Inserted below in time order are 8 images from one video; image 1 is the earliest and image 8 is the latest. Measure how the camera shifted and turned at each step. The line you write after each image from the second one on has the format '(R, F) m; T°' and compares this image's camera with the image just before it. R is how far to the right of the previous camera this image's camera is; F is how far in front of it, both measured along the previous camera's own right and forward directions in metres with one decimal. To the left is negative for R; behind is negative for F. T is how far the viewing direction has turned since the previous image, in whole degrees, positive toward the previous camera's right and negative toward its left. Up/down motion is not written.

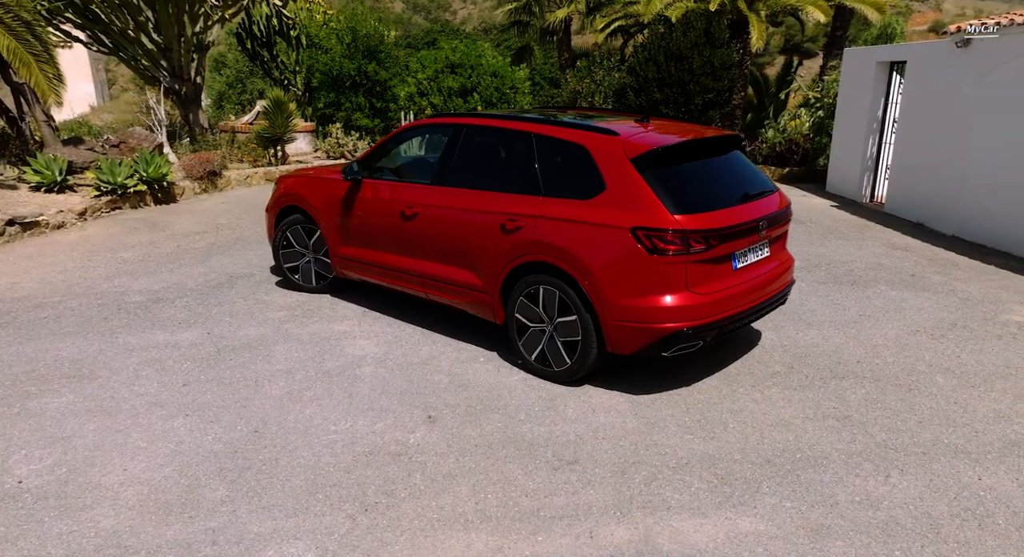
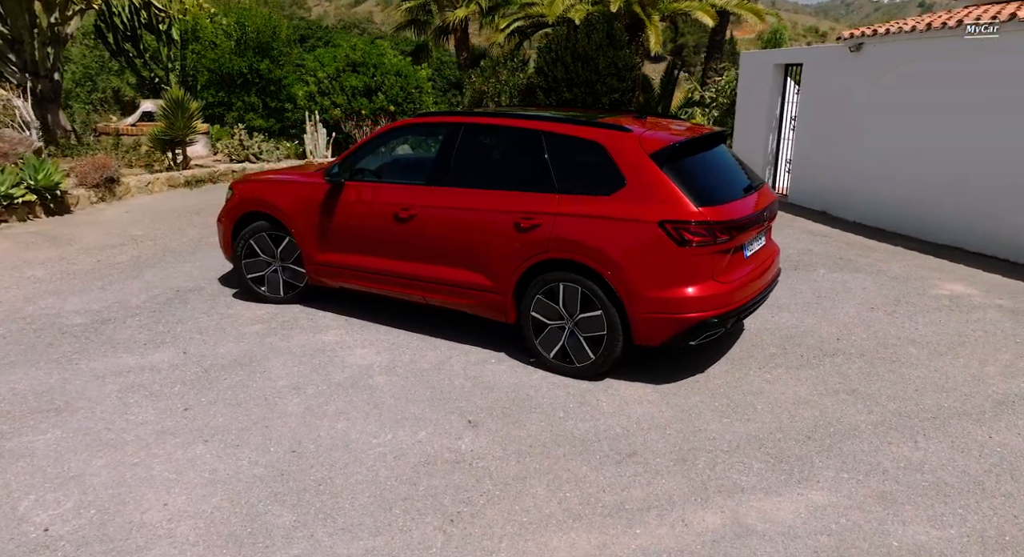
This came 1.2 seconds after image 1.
(-0.8, +0.1) m; +9°
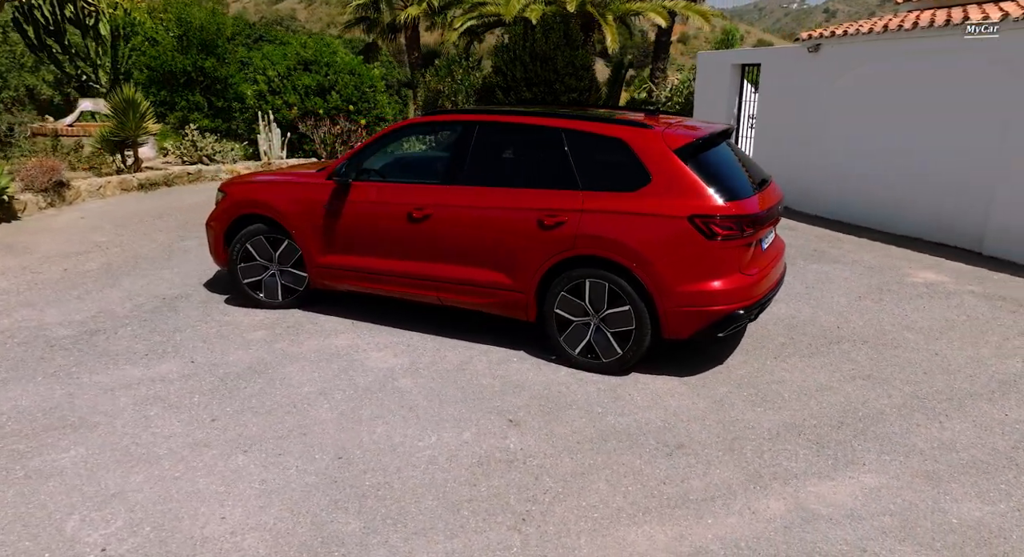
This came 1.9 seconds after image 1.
(-0.5, 0.0) m; +5°
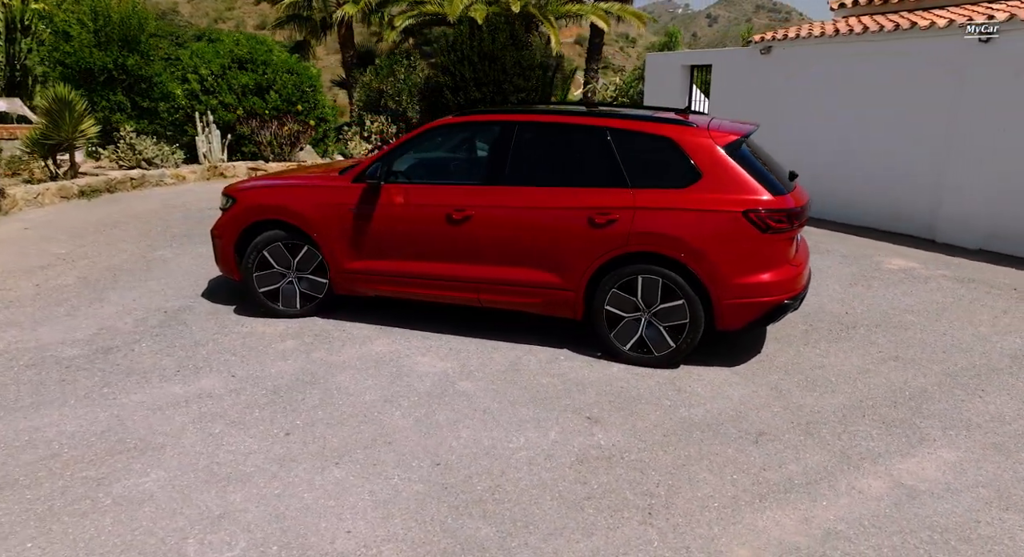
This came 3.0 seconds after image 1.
(-0.8, 0.0) m; +6°
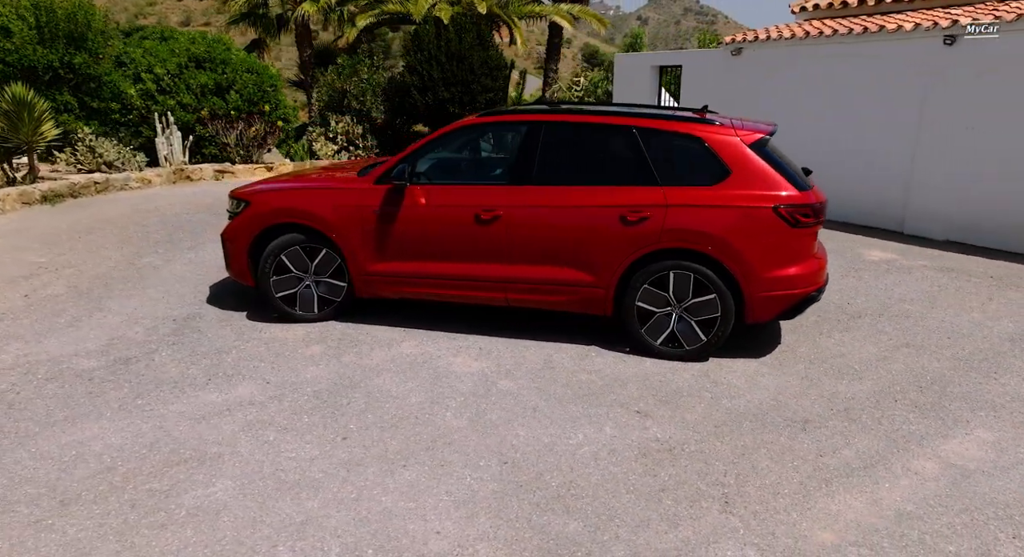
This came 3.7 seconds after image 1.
(-0.5, 0.0) m; +4°
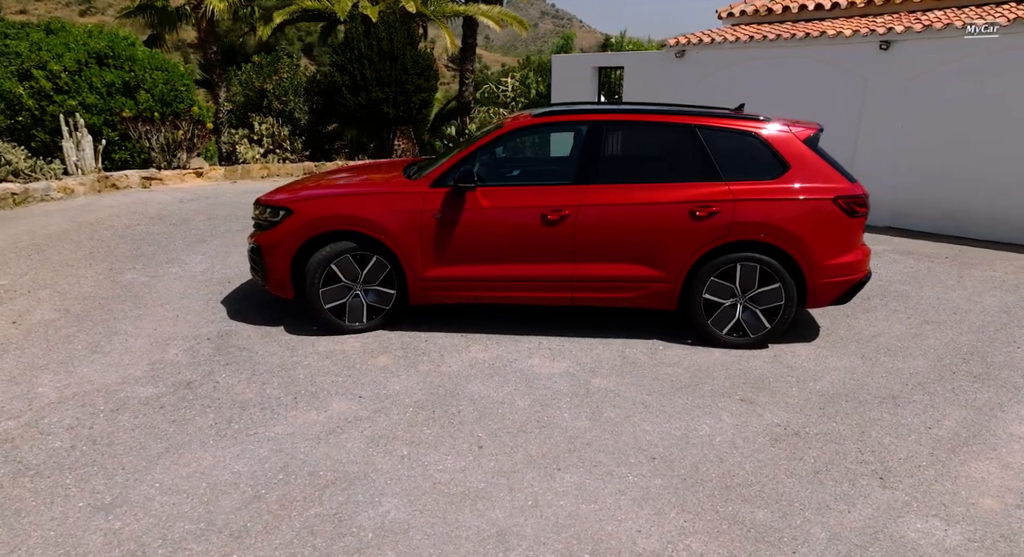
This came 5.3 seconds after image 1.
(-1.1, +0.1) m; +8°
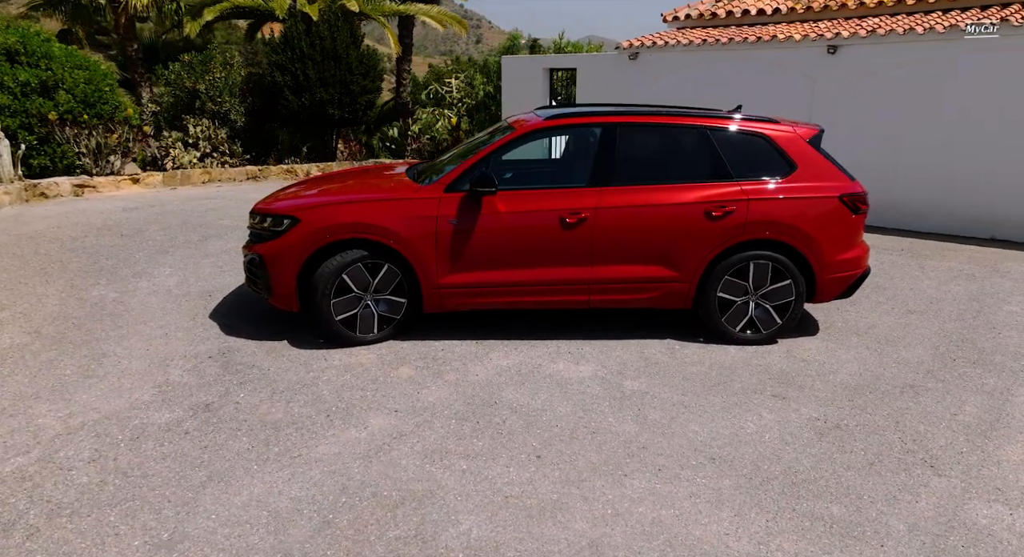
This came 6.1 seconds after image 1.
(-0.6, +0.1) m; +6°
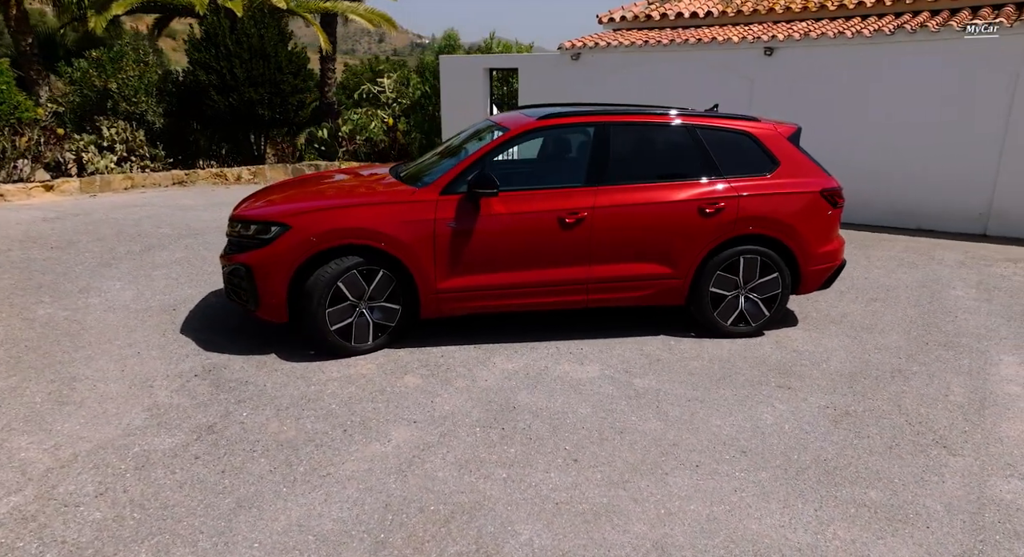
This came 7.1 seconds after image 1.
(-0.5, +0.1) m; +7°
